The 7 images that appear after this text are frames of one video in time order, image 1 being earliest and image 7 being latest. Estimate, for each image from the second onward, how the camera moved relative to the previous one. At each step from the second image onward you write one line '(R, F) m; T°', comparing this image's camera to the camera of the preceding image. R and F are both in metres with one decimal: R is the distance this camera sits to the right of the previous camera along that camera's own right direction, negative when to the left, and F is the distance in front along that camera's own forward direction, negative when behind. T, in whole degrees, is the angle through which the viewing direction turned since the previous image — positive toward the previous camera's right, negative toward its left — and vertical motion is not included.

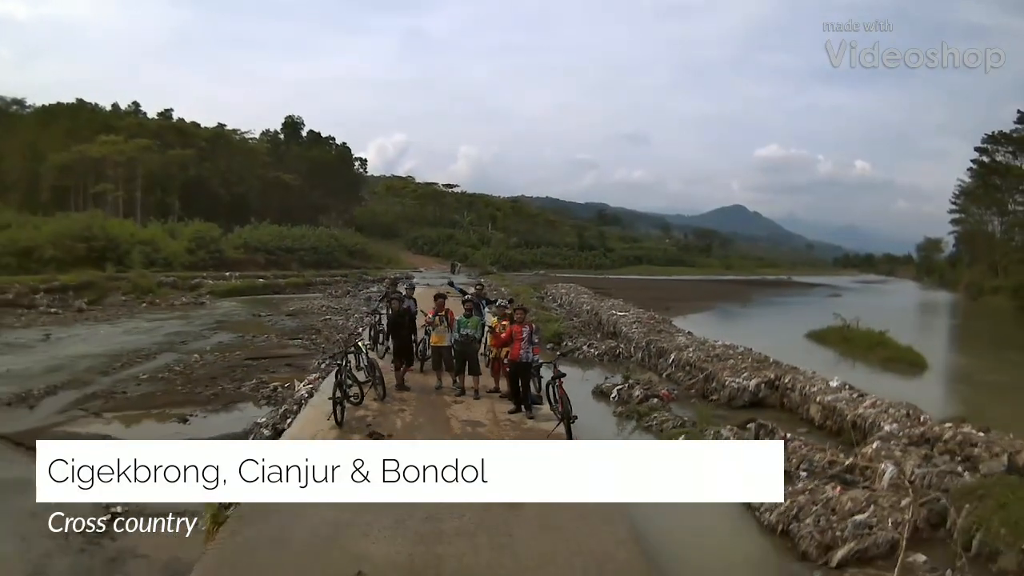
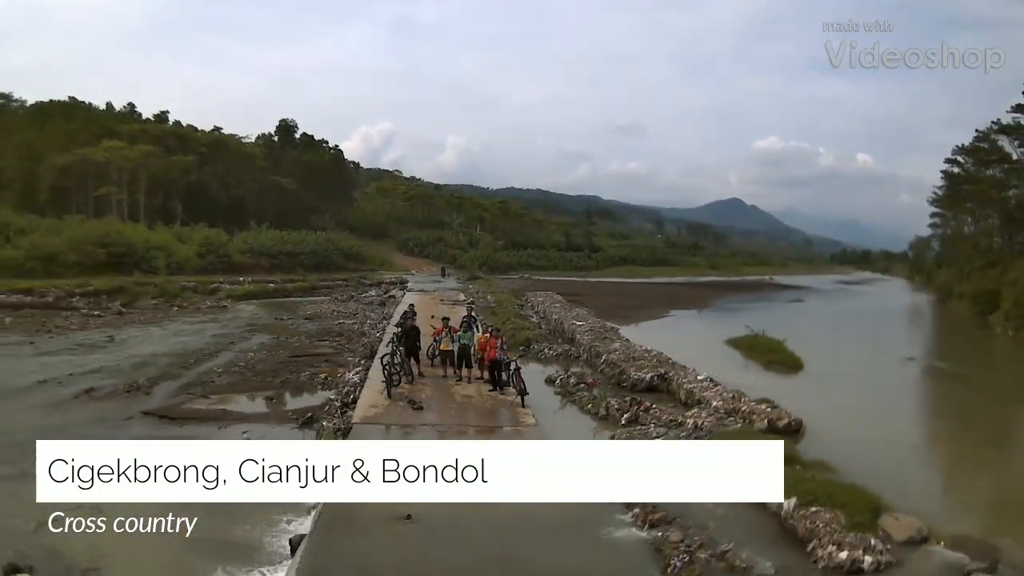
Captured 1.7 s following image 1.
(+0.1, -4.5) m; +1°
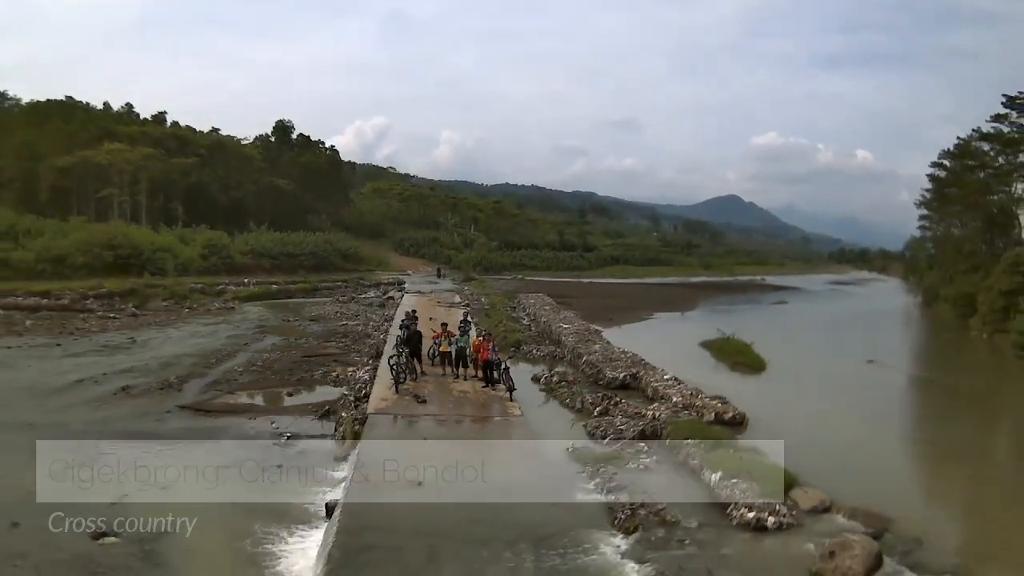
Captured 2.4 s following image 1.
(+0.1, -1.9) m; 0°
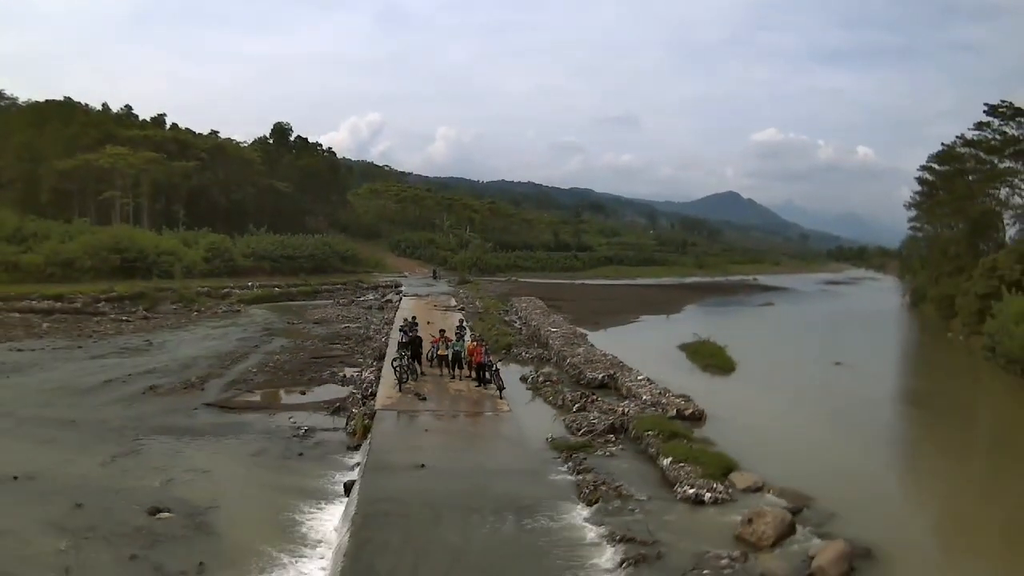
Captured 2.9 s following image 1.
(+0.1, -1.8) m; 0°
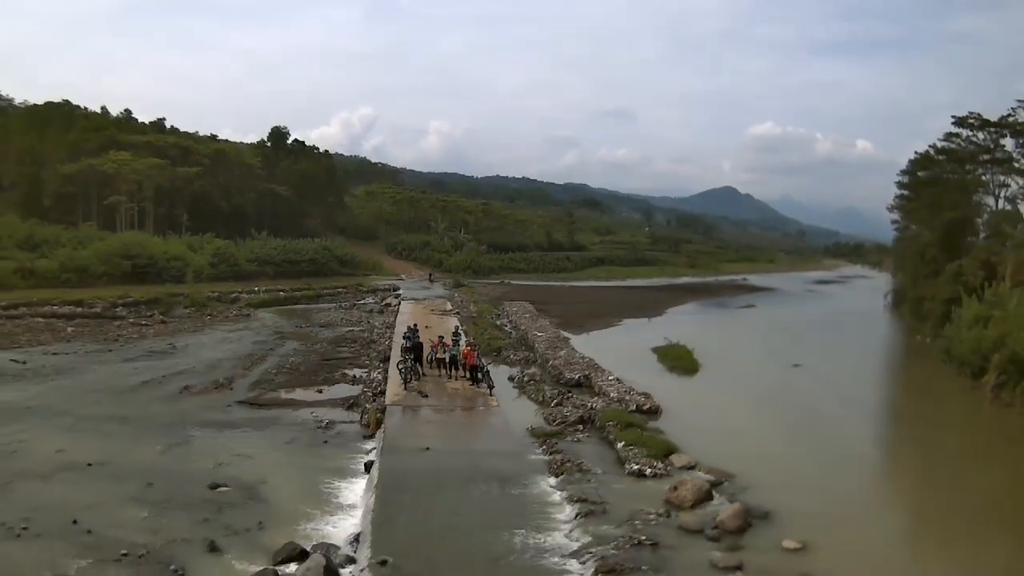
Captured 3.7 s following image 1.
(+0.2, -2.8) m; 0°
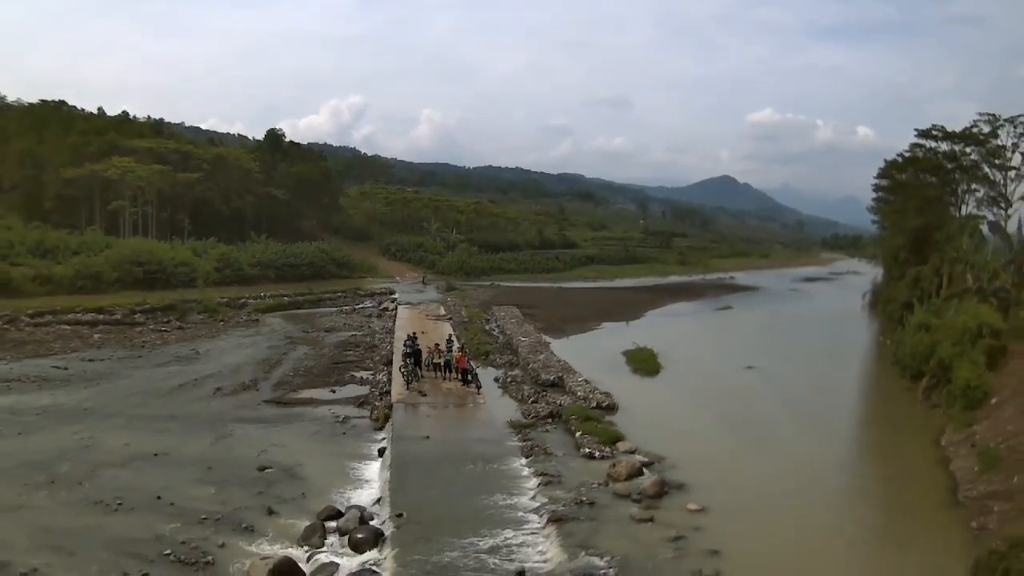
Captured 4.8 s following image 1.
(+0.3, -3.6) m; +1°
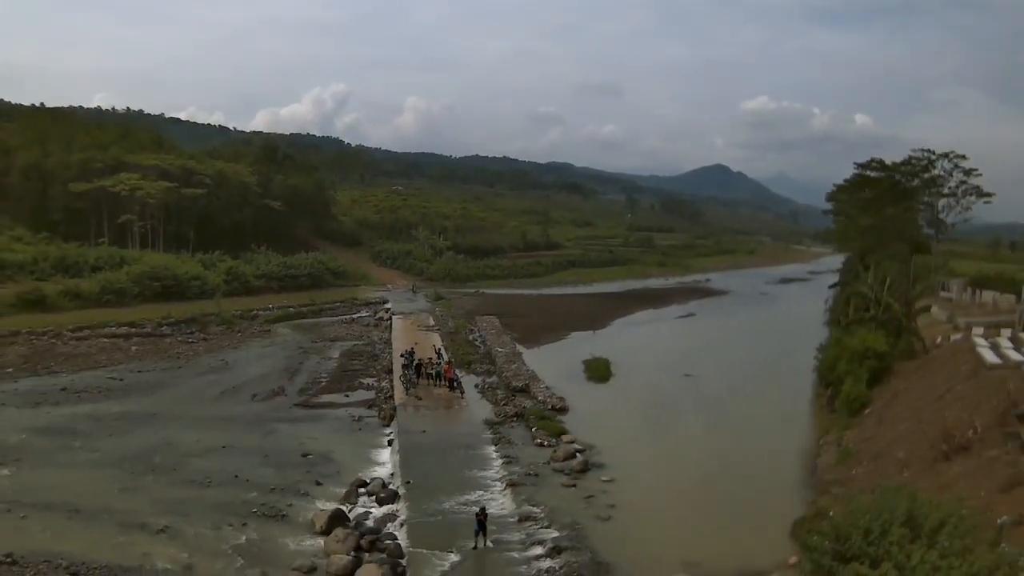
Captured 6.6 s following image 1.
(+0.5, -6.3) m; +1°
